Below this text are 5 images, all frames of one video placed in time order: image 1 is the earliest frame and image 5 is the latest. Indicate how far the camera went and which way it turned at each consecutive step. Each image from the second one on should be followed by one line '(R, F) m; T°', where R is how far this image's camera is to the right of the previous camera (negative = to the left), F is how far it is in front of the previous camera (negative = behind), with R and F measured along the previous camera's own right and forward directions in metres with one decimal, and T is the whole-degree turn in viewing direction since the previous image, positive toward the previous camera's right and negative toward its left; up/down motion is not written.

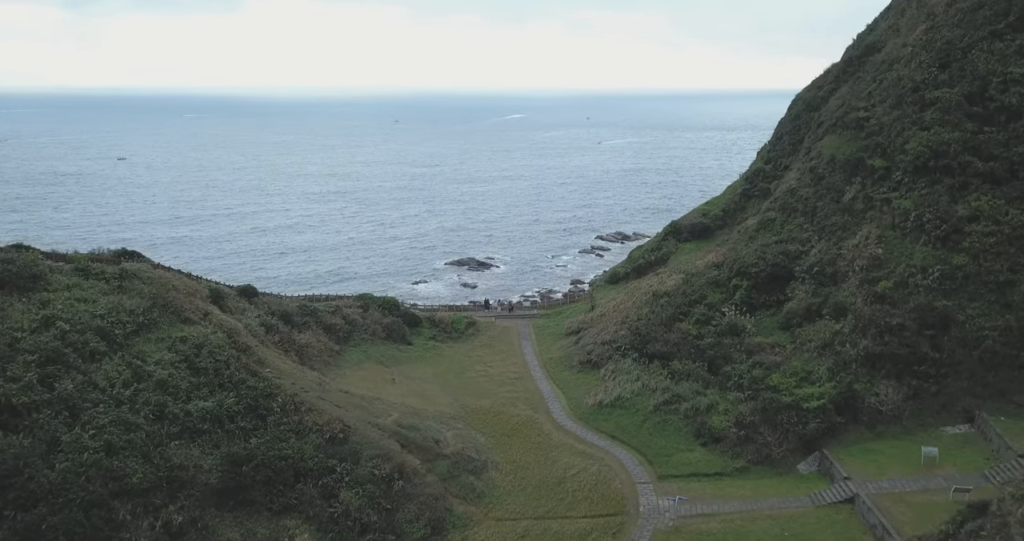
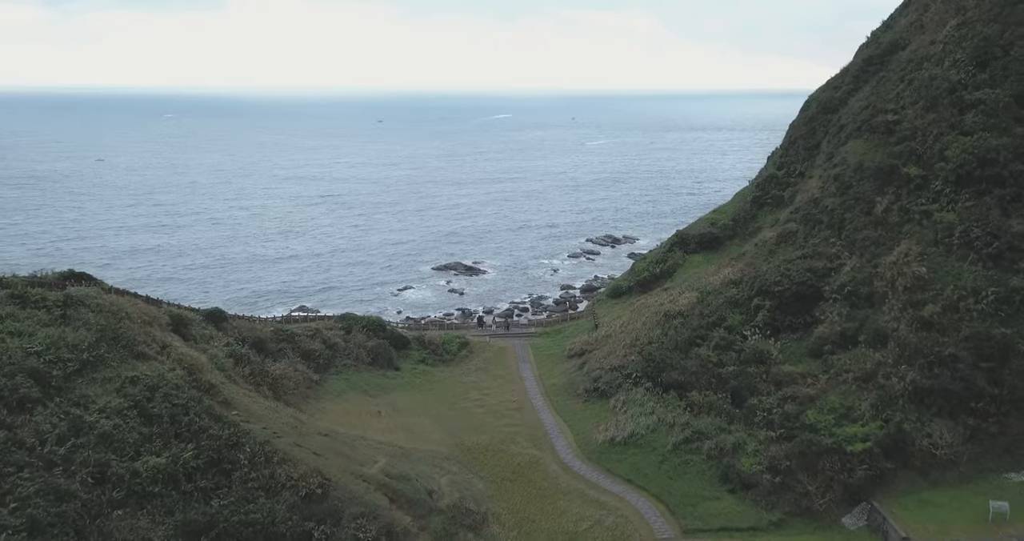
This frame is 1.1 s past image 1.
(-0.4, +2.2) m; +1°
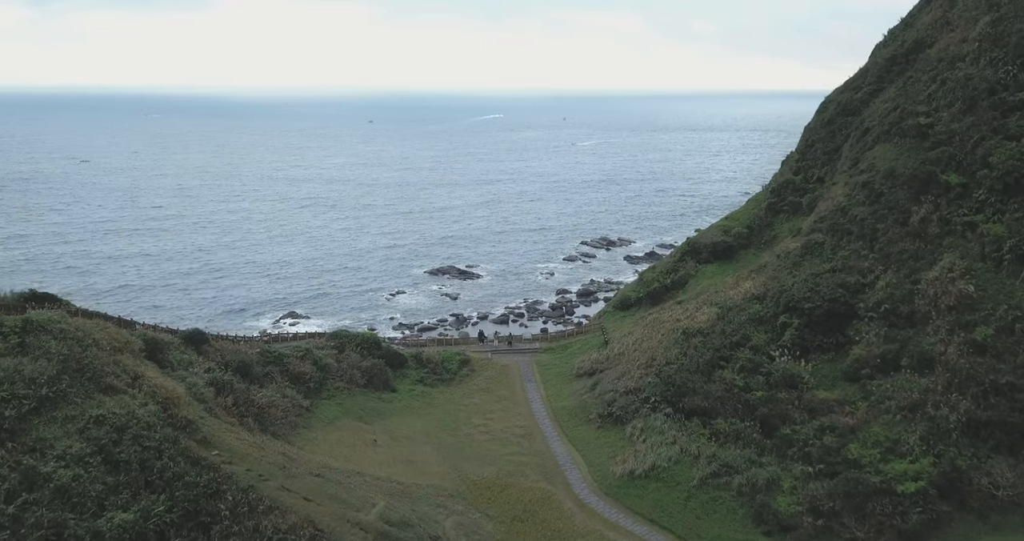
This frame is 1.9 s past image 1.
(-0.5, +1.6) m; +1°
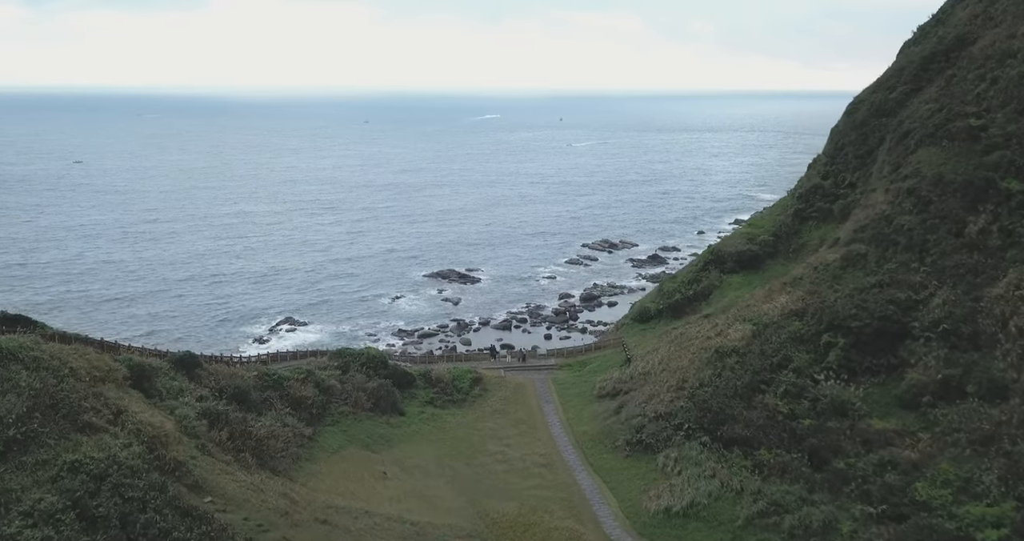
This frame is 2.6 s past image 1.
(-0.7, +1.6) m; 0°
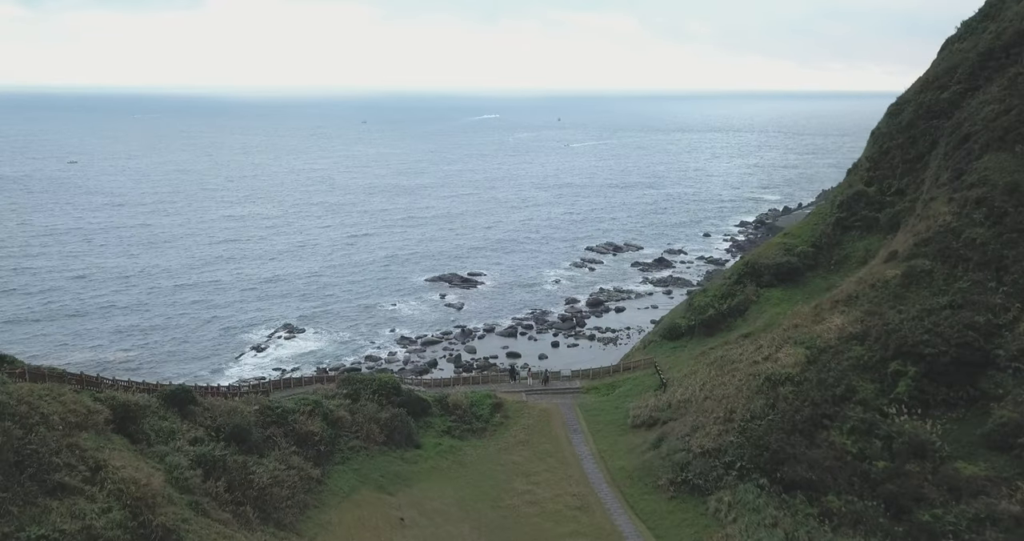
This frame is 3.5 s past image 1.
(-0.8, +1.9) m; 0°
